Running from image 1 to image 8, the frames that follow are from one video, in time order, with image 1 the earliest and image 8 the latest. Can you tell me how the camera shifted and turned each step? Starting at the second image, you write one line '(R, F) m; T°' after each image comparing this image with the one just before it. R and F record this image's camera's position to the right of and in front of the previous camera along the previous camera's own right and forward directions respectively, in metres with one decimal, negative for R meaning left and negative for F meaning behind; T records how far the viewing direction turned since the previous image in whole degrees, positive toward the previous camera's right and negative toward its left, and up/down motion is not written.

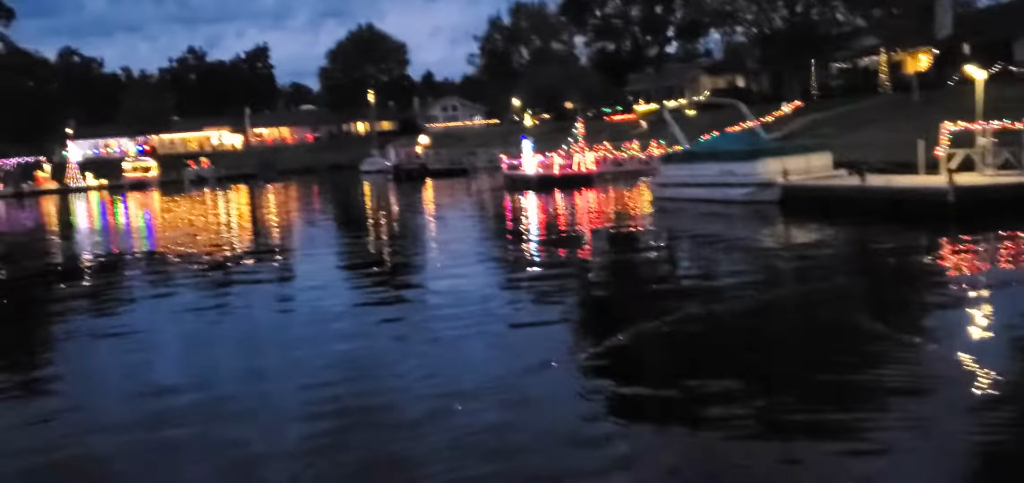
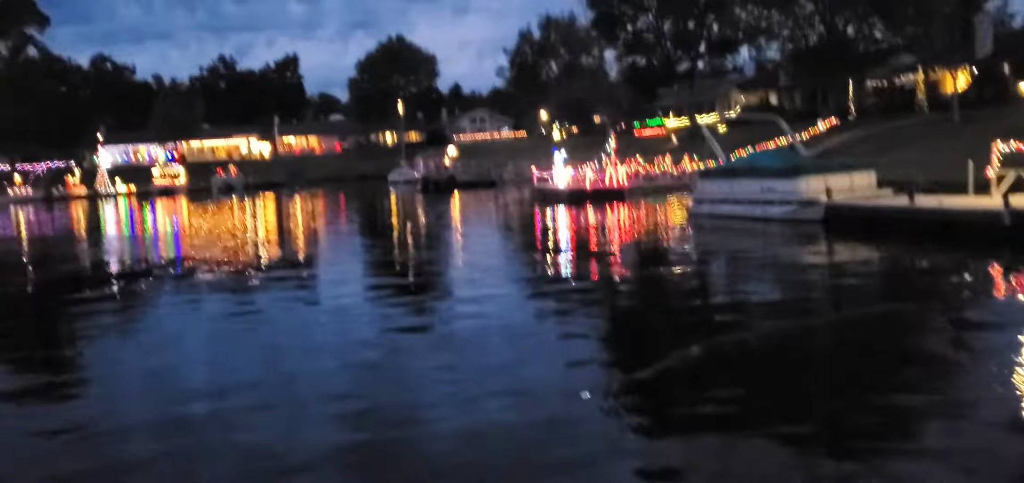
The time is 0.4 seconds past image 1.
(-0.1, +0.3) m; -1°
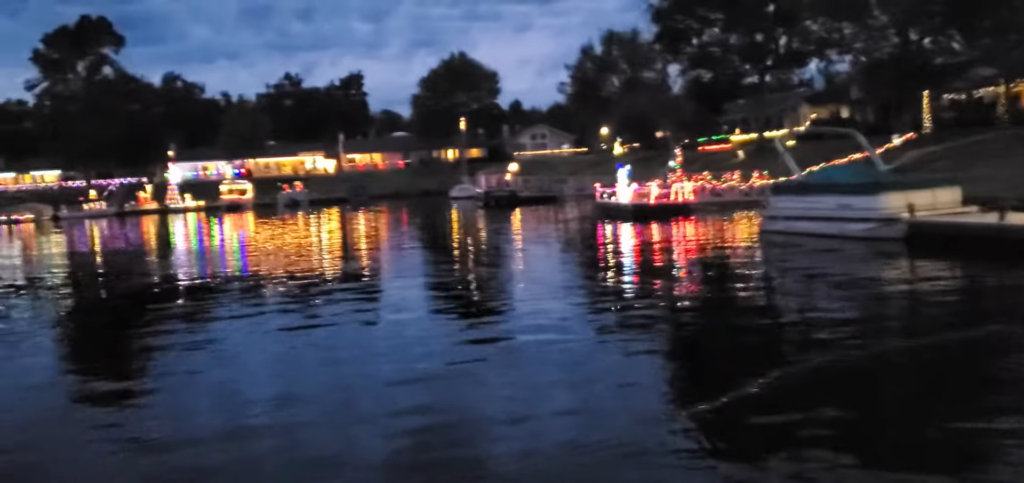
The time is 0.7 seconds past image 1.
(-0.1, +0.2) m; -4°
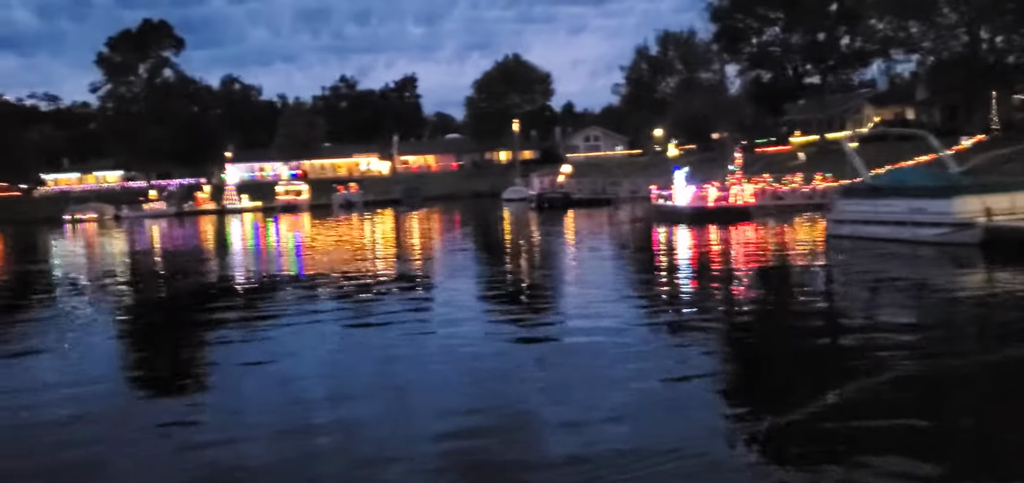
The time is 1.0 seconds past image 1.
(-0.1, +0.2) m; -3°
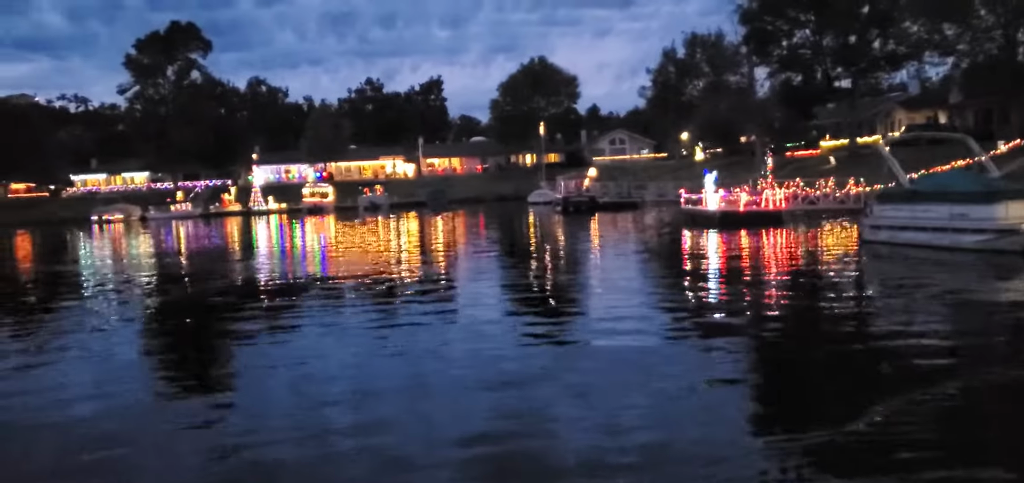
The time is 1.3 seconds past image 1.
(0.0, +0.2) m; -1°
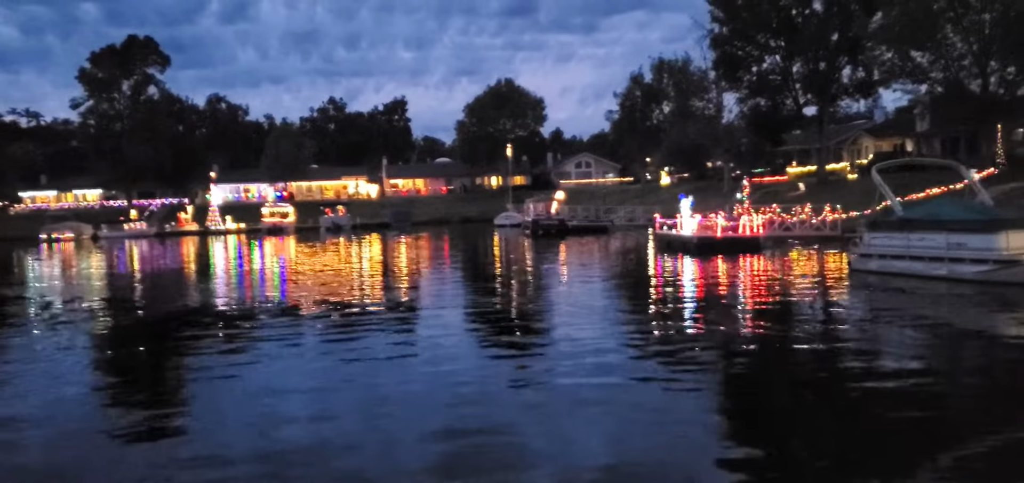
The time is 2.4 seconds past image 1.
(-0.1, +0.7) m; +2°
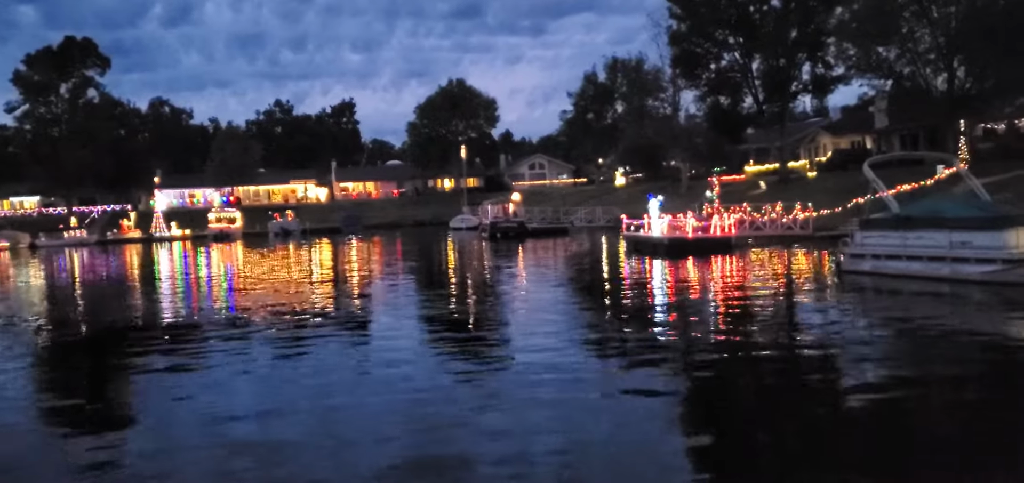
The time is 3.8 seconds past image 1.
(-0.2, +0.9) m; +3°
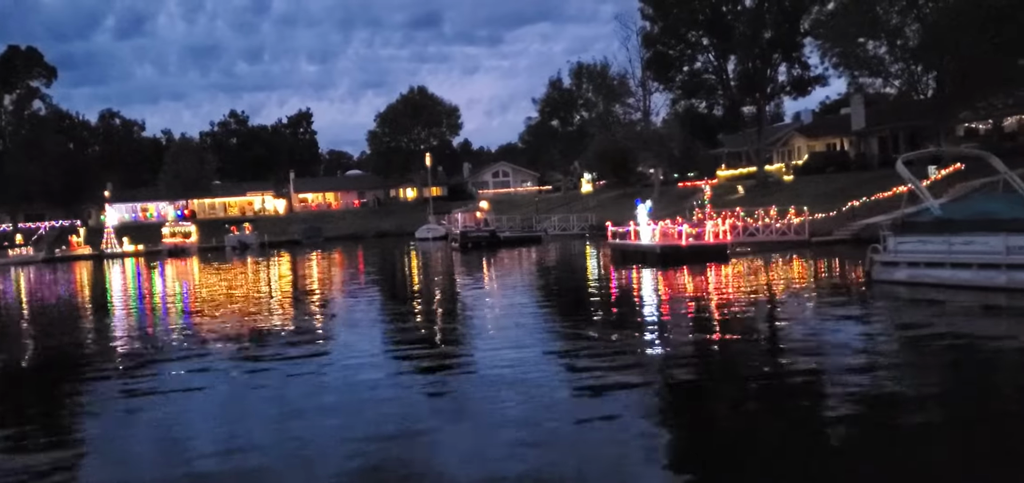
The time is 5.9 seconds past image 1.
(-0.3, +1.3) m; +2°
